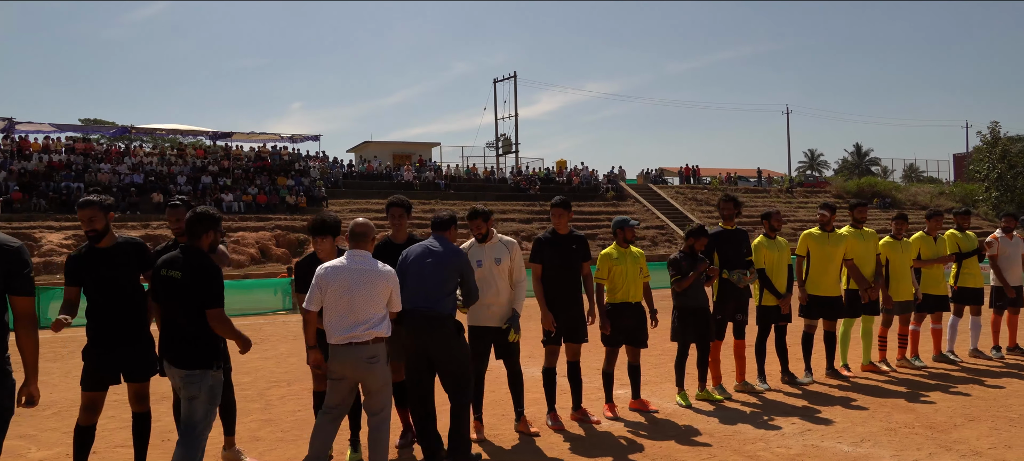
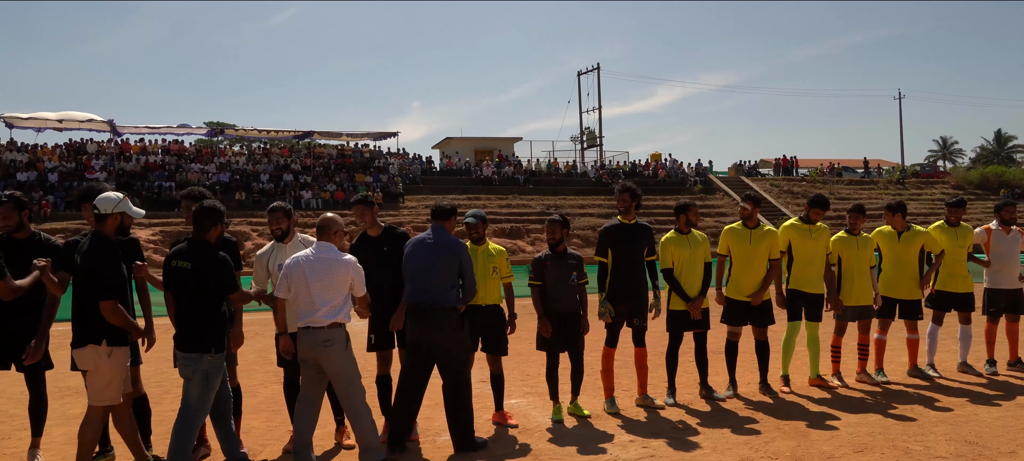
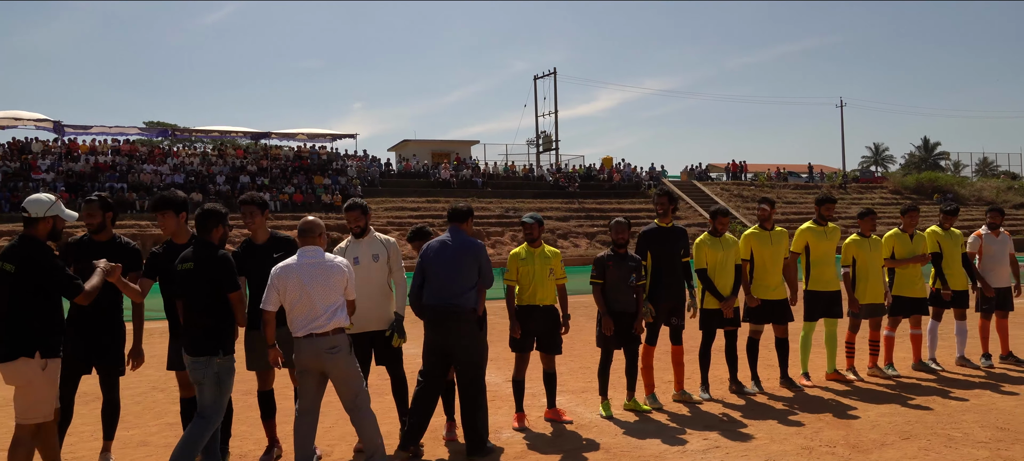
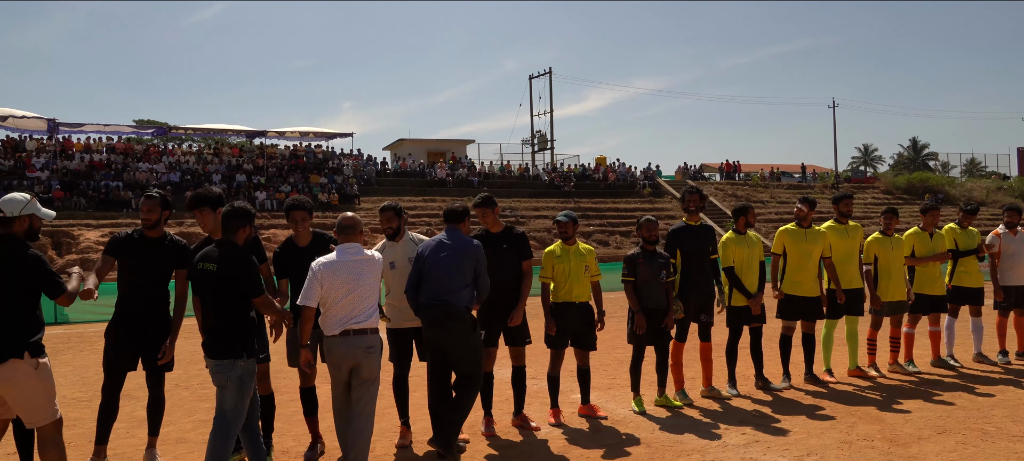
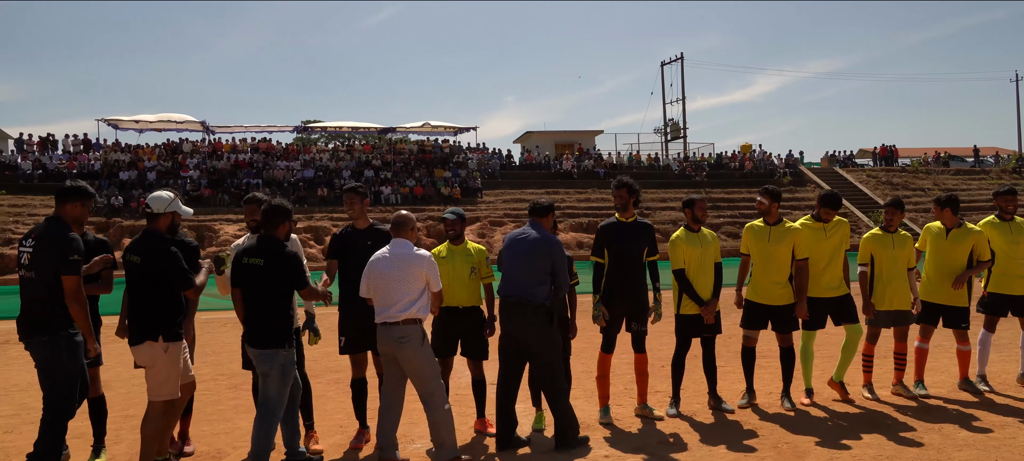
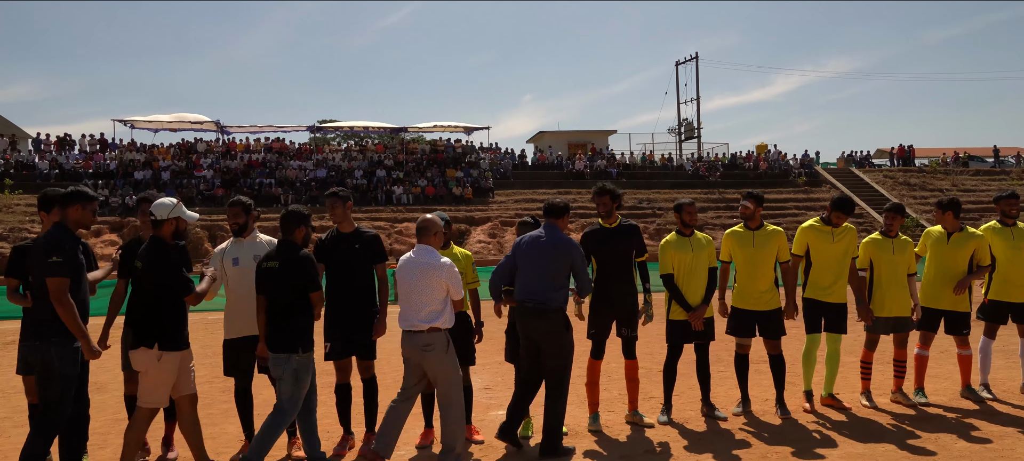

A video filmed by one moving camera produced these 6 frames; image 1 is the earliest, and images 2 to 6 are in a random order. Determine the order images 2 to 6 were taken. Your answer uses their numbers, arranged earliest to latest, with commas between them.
4, 3, 2, 5, 6
